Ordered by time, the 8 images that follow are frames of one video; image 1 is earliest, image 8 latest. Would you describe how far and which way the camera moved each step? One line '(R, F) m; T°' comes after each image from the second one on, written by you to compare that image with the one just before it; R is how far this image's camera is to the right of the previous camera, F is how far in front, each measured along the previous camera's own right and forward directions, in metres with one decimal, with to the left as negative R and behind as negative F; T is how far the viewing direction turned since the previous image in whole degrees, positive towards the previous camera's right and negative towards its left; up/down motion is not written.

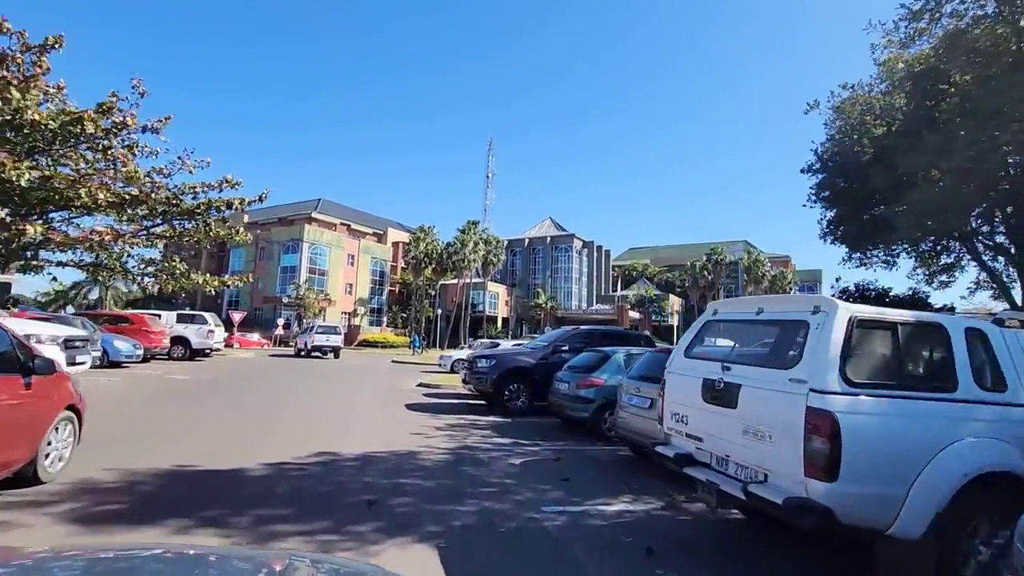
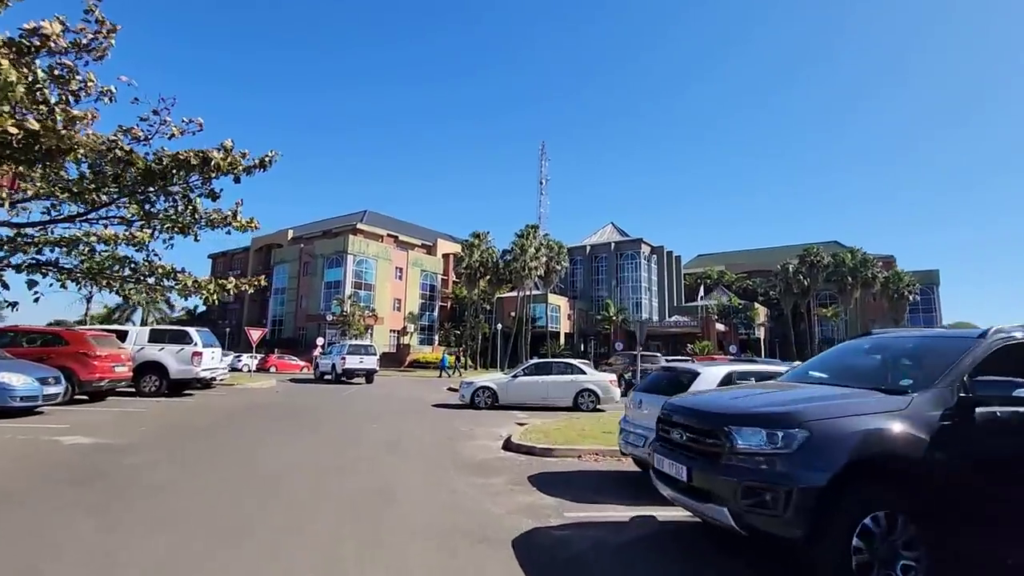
(-2.0, +7.6) m; -5°
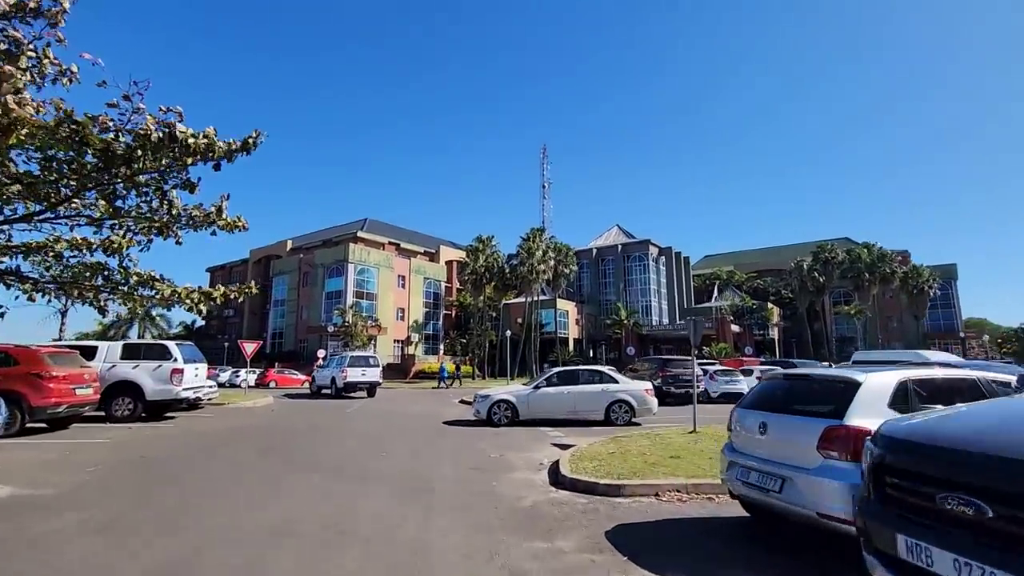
(-0.6, +2.0) m; 0°
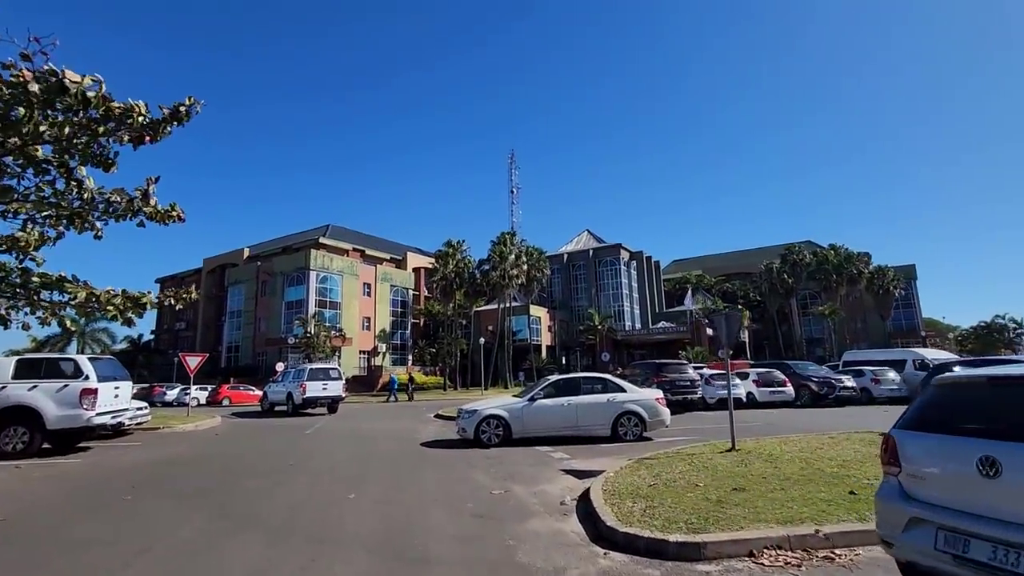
(-0.5, +2.1) m; +4°
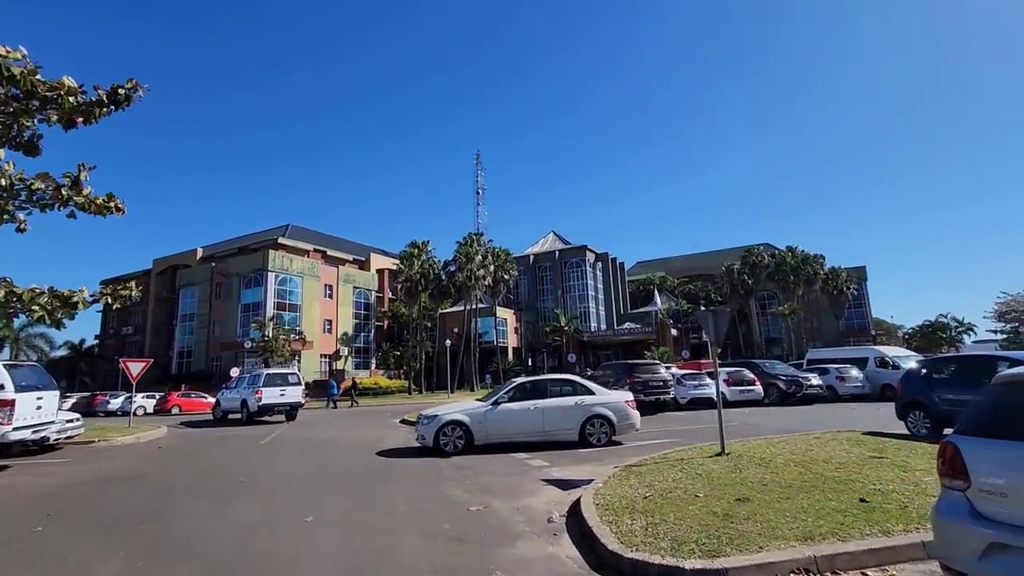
(-0.2, +0.7) m; +4°
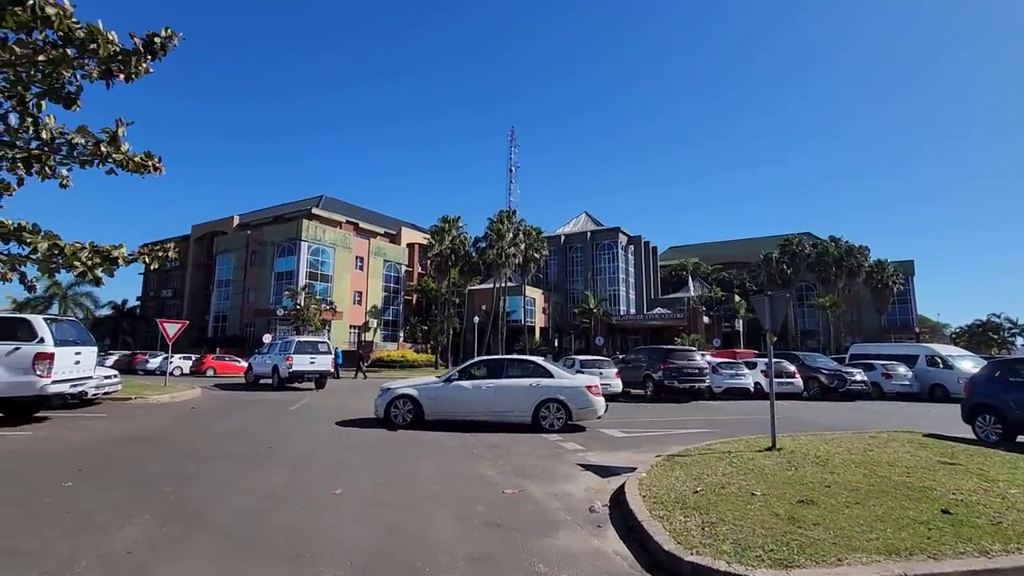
(-0.2, +0.5) m; -3°
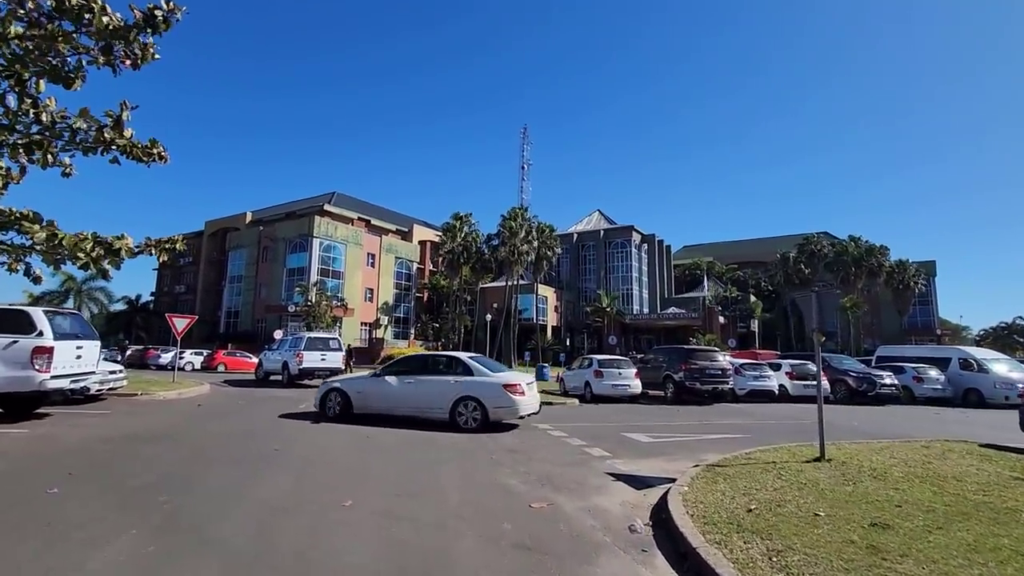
(-0.2, +0.6) m; -1°
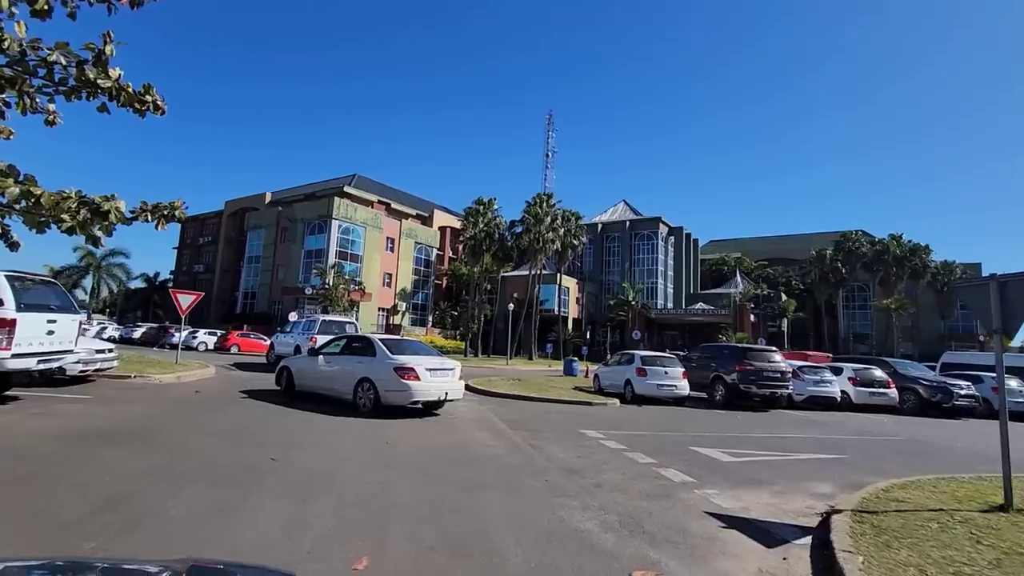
(-0.6, +1.9) m; -2°
